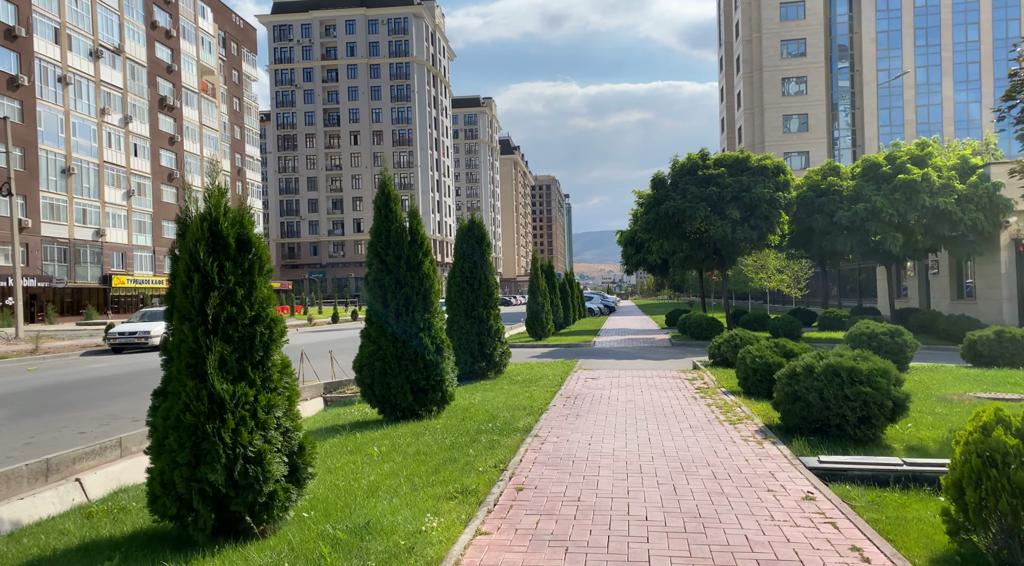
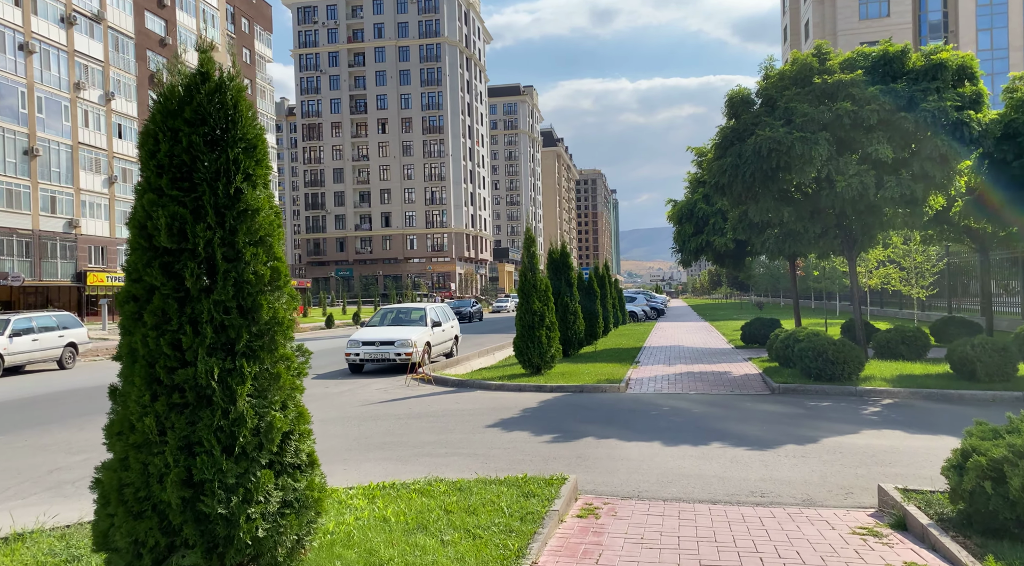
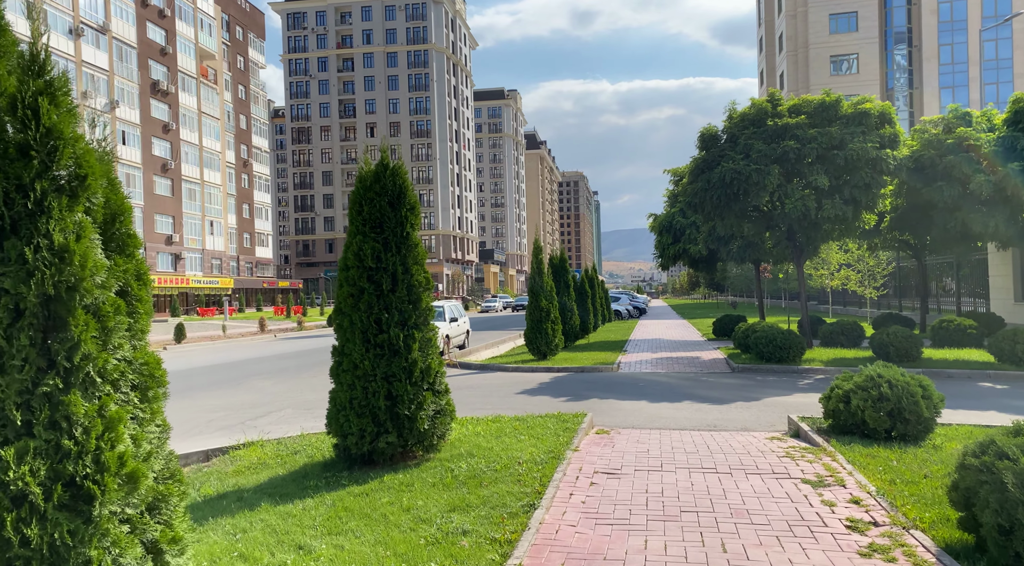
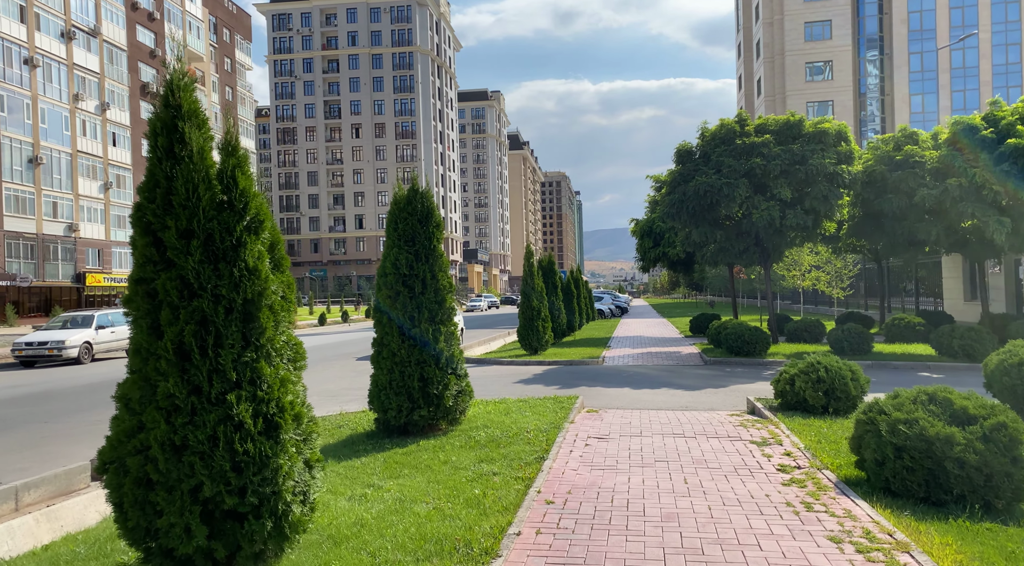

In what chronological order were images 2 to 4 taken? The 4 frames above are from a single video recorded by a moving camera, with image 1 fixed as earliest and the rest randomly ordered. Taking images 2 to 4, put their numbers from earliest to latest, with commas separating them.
4, 3, 2
